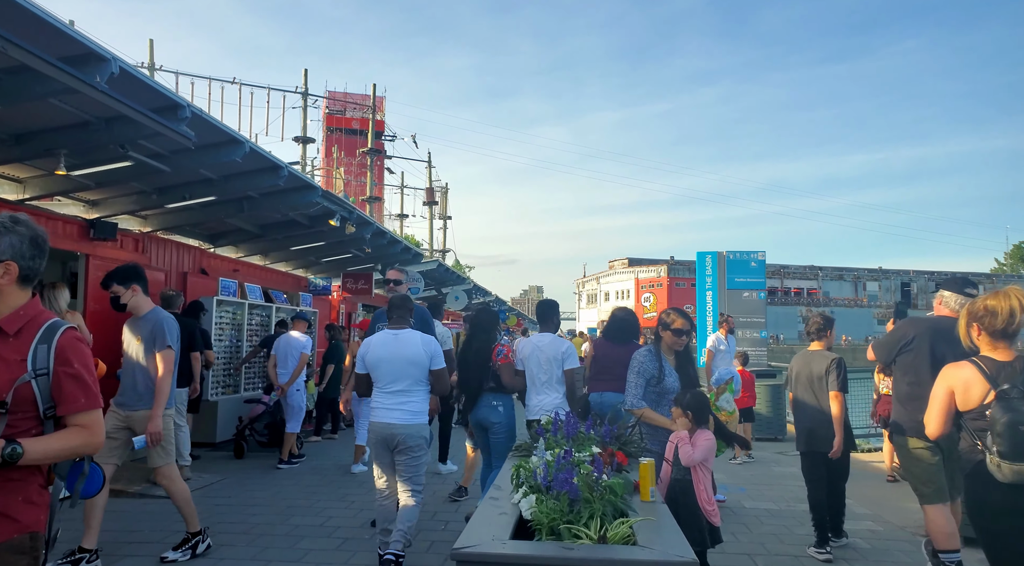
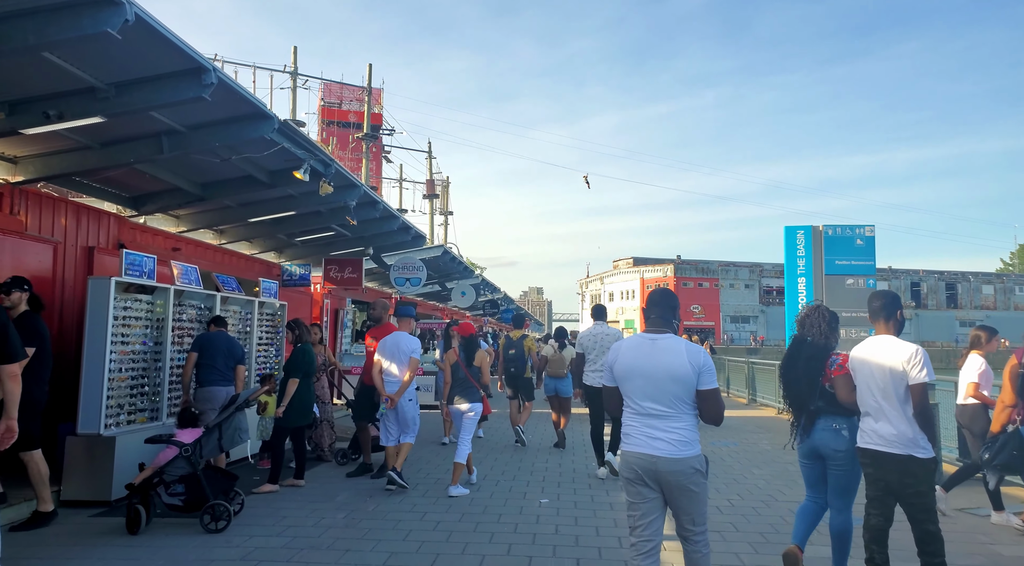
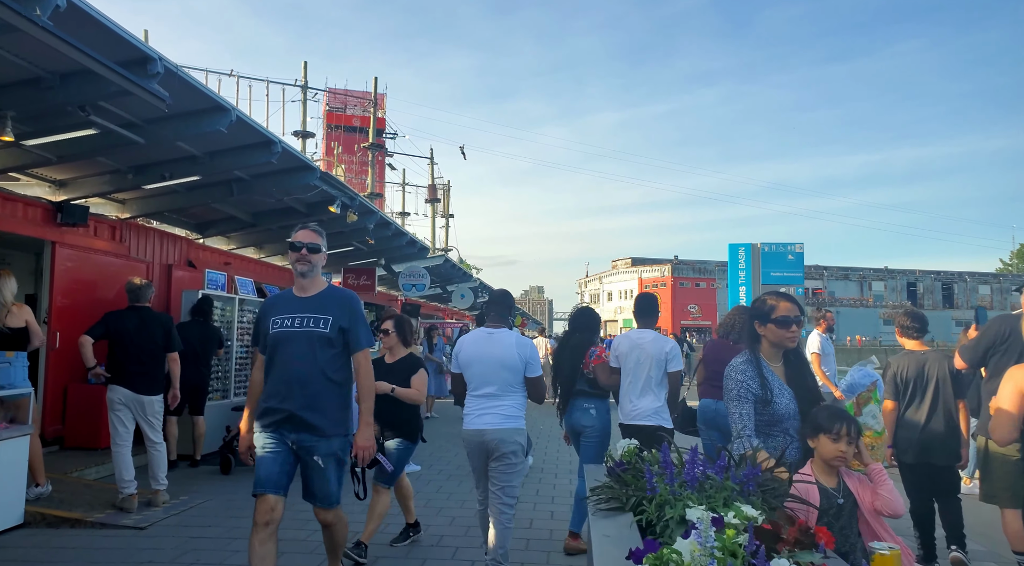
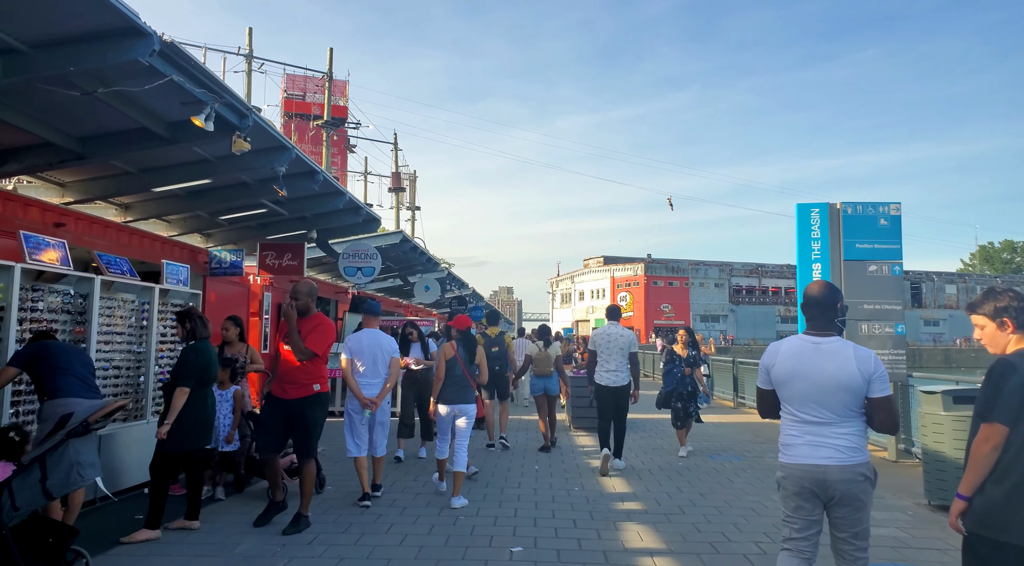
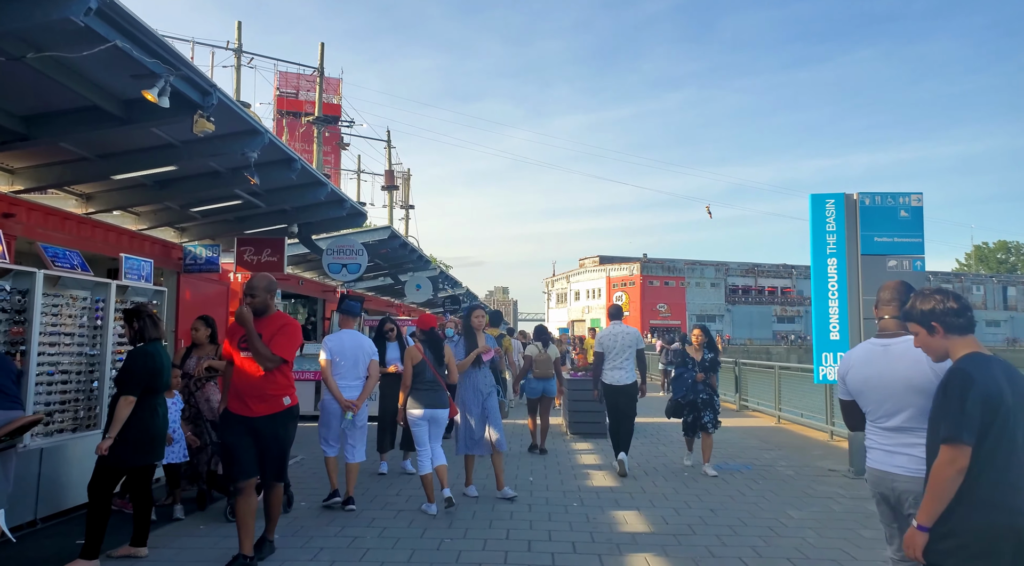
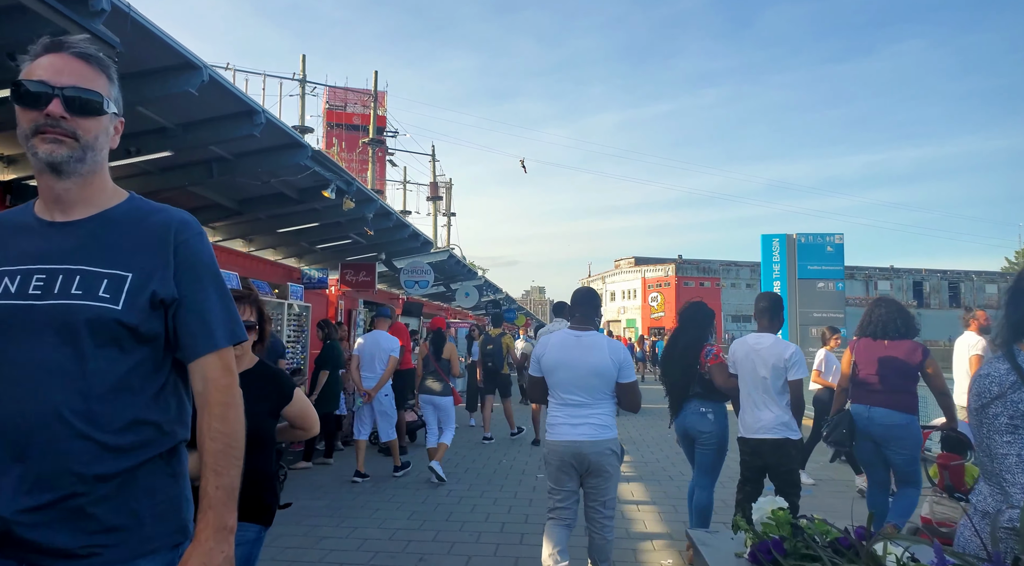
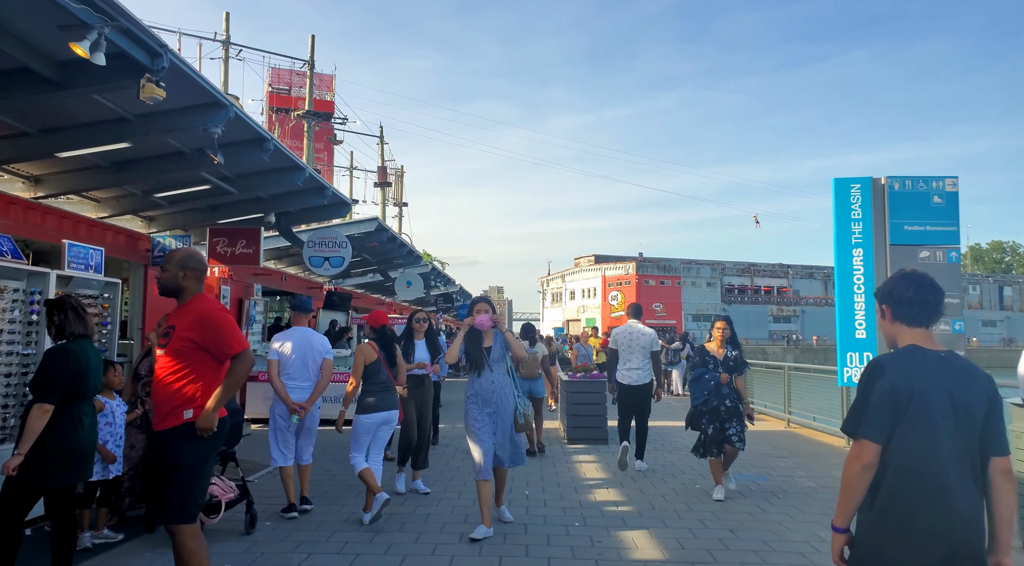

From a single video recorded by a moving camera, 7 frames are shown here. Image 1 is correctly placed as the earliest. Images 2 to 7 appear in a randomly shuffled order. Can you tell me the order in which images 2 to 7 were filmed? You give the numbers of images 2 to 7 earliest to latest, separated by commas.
3, 6, 2, 4, 5, 7
